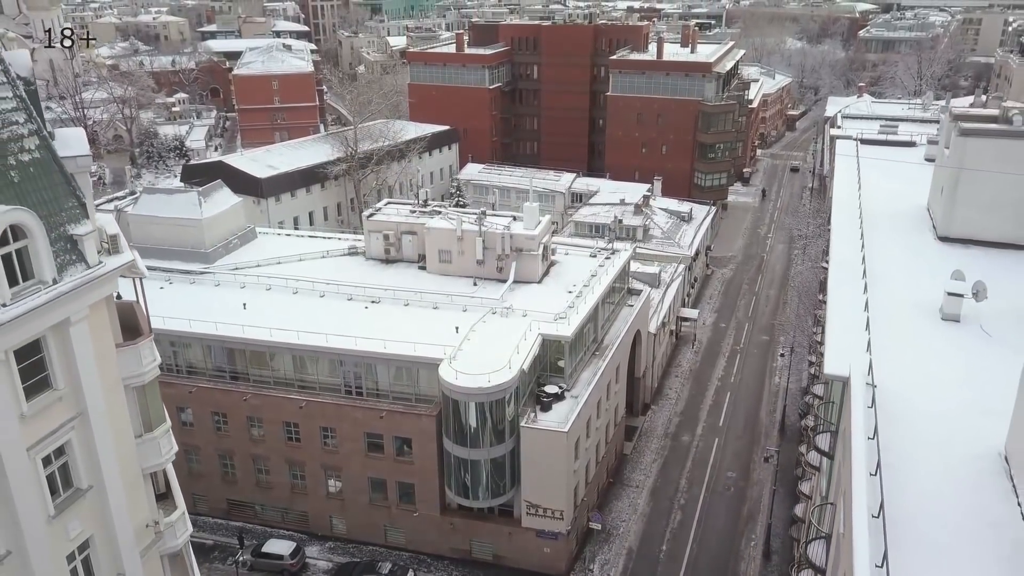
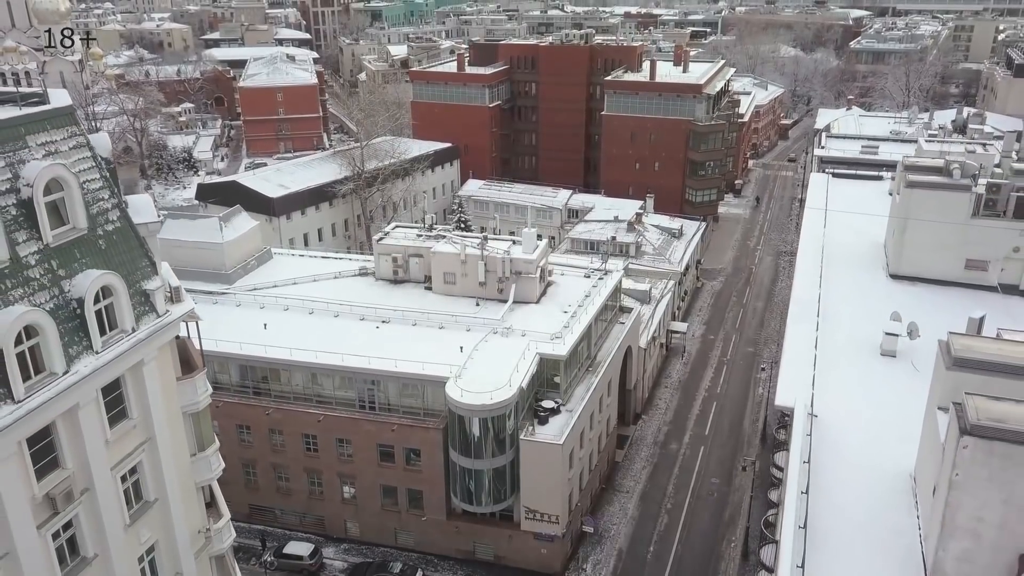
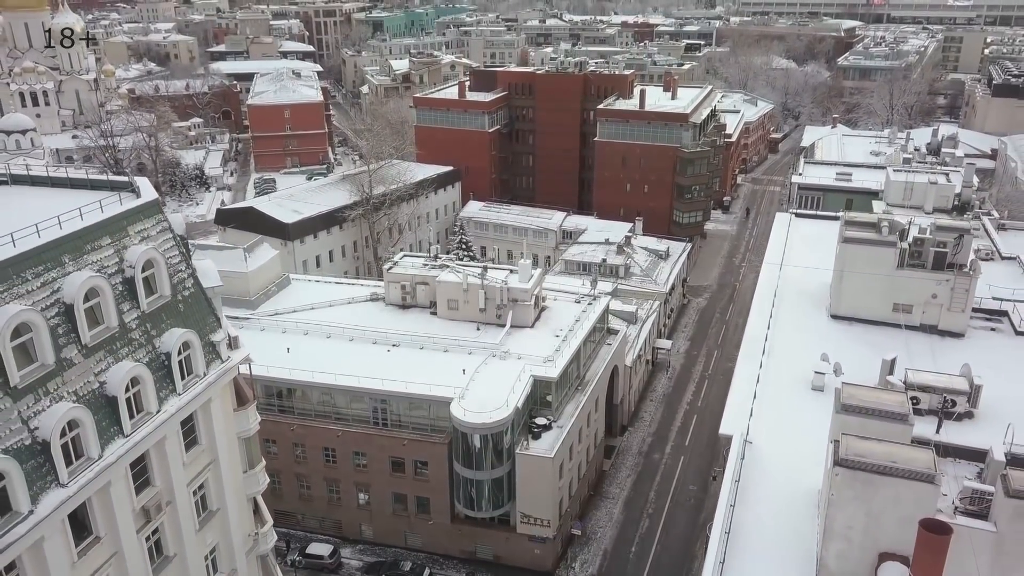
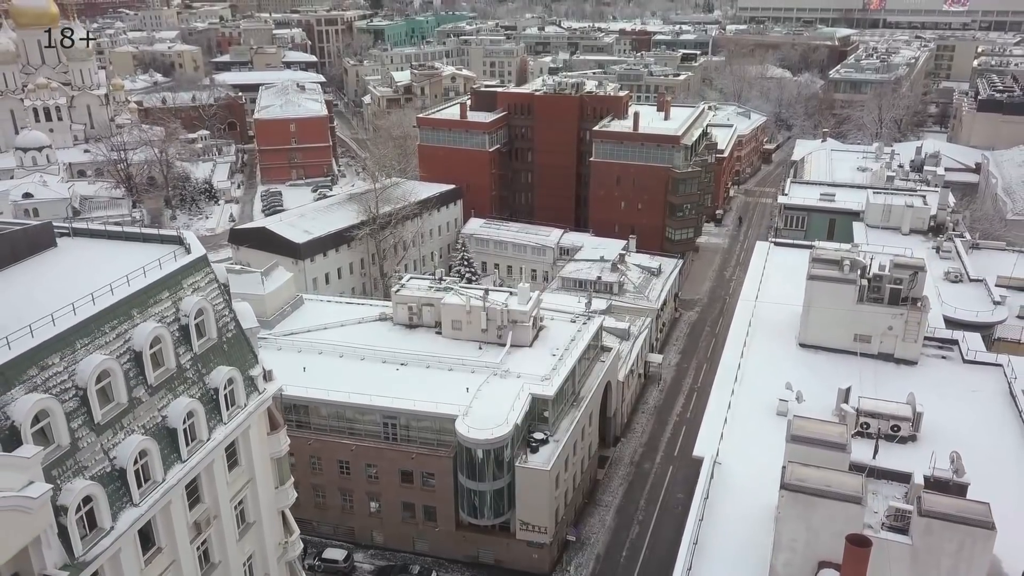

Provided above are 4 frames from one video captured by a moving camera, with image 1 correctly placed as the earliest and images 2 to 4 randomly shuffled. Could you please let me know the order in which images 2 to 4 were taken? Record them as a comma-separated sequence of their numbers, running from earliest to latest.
2, 3, 4
